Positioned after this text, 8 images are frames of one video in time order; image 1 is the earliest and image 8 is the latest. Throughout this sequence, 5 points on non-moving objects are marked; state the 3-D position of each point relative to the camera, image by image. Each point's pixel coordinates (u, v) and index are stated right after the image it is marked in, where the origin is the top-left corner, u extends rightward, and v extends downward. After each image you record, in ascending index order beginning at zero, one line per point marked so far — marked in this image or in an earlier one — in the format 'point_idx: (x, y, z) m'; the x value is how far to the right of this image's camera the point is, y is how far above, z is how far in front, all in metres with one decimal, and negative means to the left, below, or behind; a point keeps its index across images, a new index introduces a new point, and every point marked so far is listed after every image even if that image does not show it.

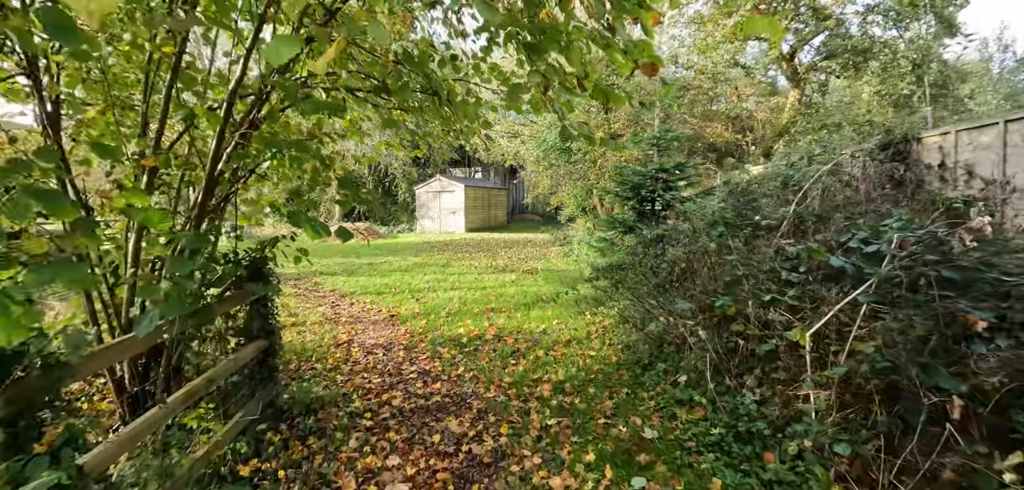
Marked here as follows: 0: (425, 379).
0: (-0.8, -1.3, +4.9) m
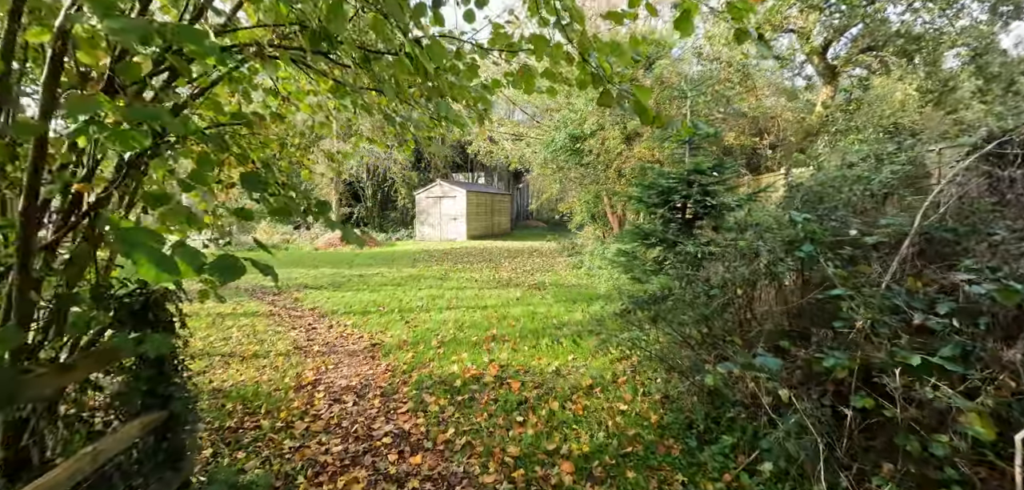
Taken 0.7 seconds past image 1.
0: (-0.8, -1.5, +3.6) m
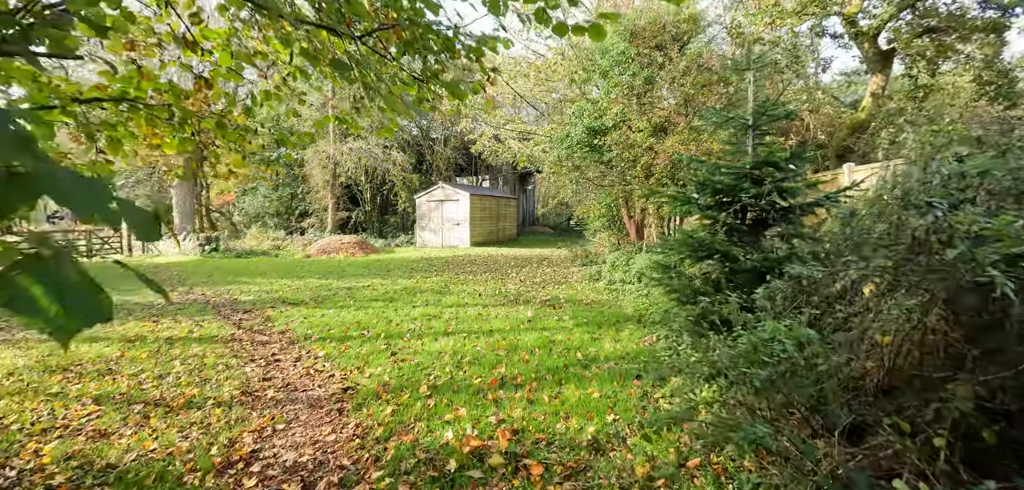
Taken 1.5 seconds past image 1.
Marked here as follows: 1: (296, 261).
0: (-0.7, -1.6, +2.2) m
1: (-6.9, -0.5, +16.1) m
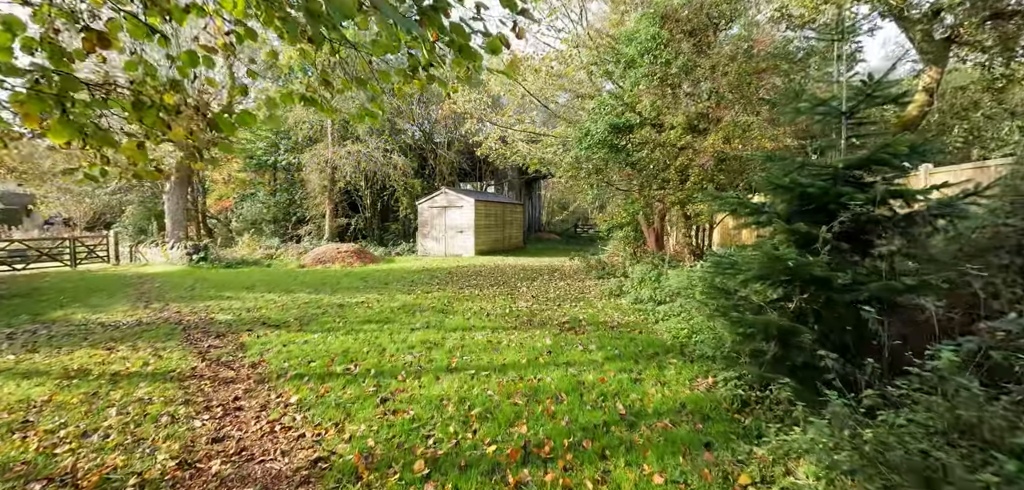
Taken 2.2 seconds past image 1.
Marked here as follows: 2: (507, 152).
0: (-0.5, -1.7, +1.0) m
1: (-6.7, -0.8, +15.0) m
2: (-0.2, +2.9, +15.5) m
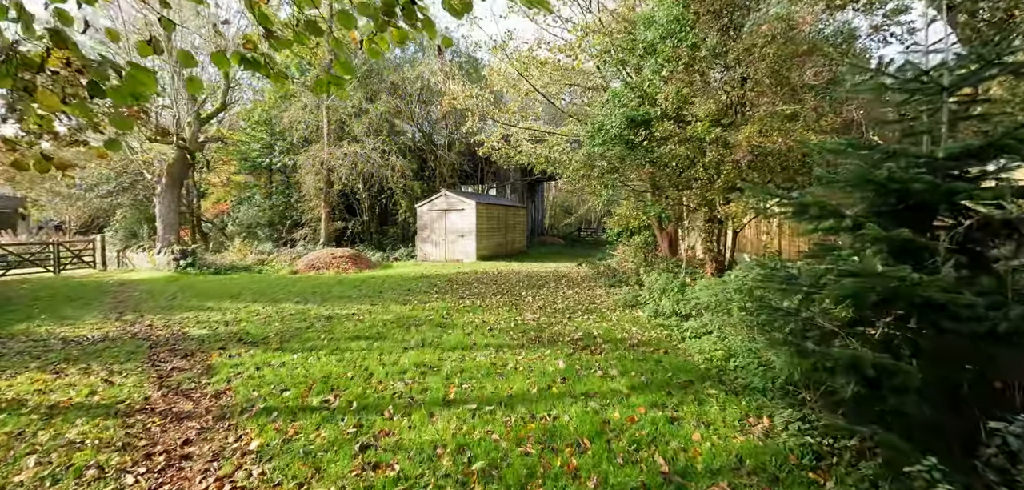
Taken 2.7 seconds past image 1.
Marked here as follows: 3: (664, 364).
0: (-0.5, -1.8, +0.1) m
1: (-6.6, -1.0, +14.1) m
2: (-0.1, +2.7, +14.6) m
3: (+1.7, -1.3, +5.6) m
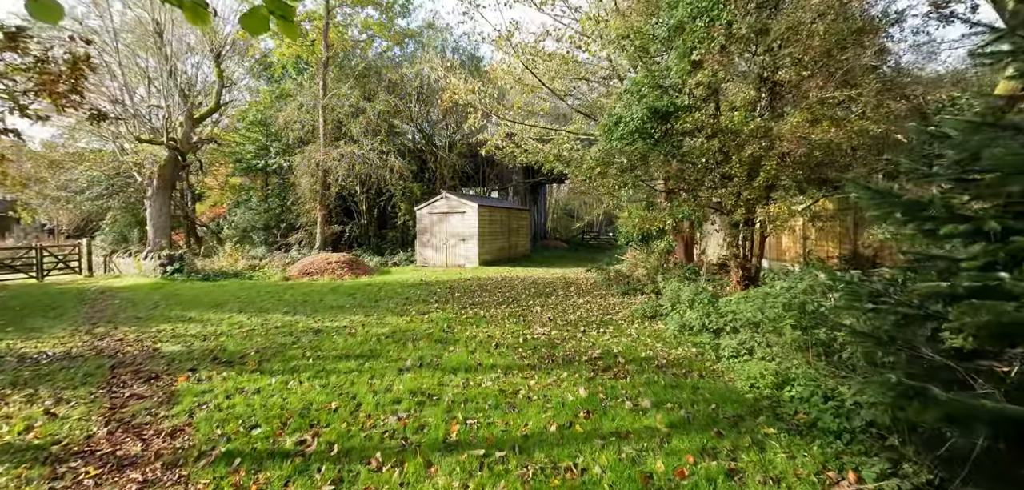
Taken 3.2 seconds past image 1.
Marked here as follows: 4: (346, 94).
0: (-0.3, -1.8, -0.7) m
1: (-6.4, -1.1, +13.3) m
2: (+0.1, +2.6, +13.8) m
3: (+1.8, -1.4, +4.8) m
4: (-6.6, +6.0, +19.9) m
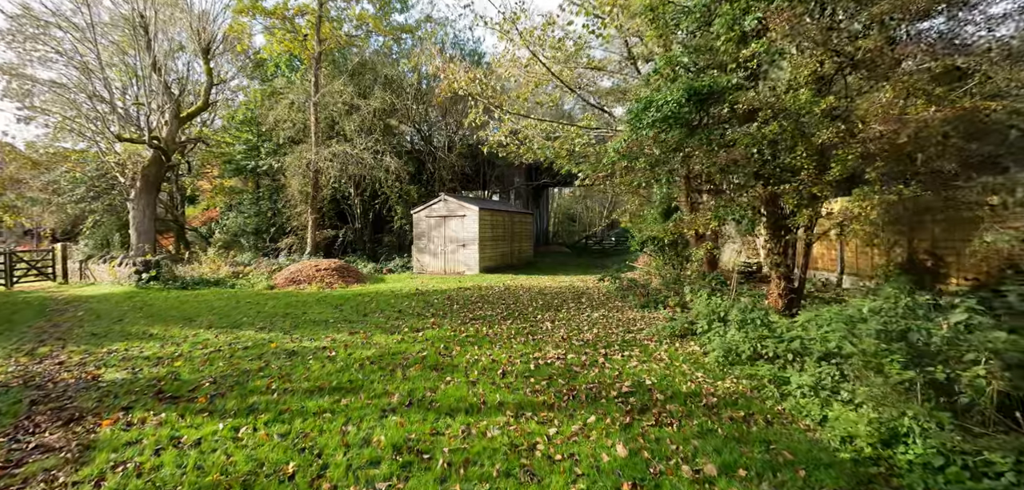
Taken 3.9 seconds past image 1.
0: (-0.2, -1.8, -1.9) m
1: (-6.3, -1.2, +12.2) m
2: (+0.2, +2.4, +12.7) m
3: (+1.9, -1.5, +3.6) m
4: (-6.5, +5.8, +18.9) m
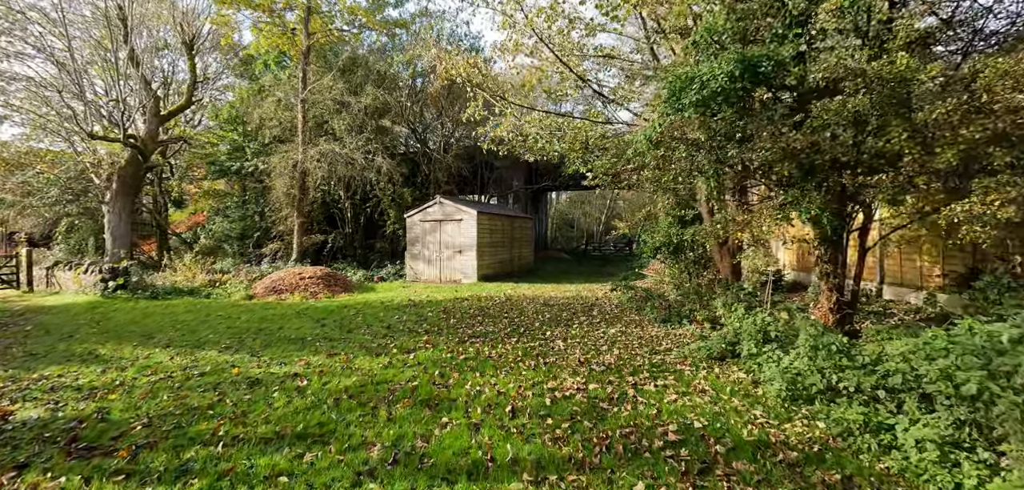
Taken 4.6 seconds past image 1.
0: (0.0, -1.8, -3.0) m
1: (-6.3, -1.4, +11.0) m
2: (+0.2, +2.3, +11.7) m
3: (+2.0, -1.5, +2.5) m
4: (-6.5, +5.6, +17.8) m
